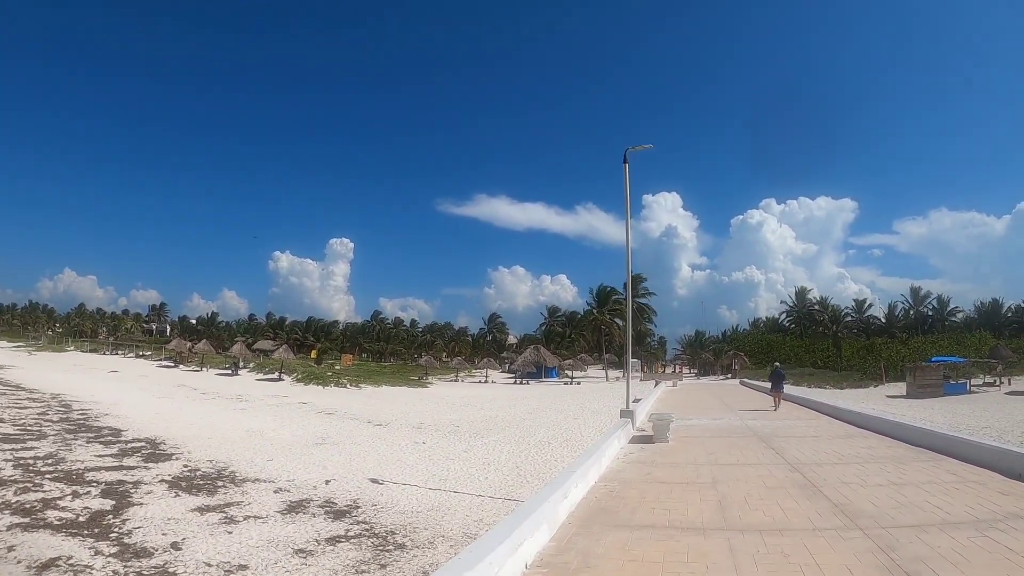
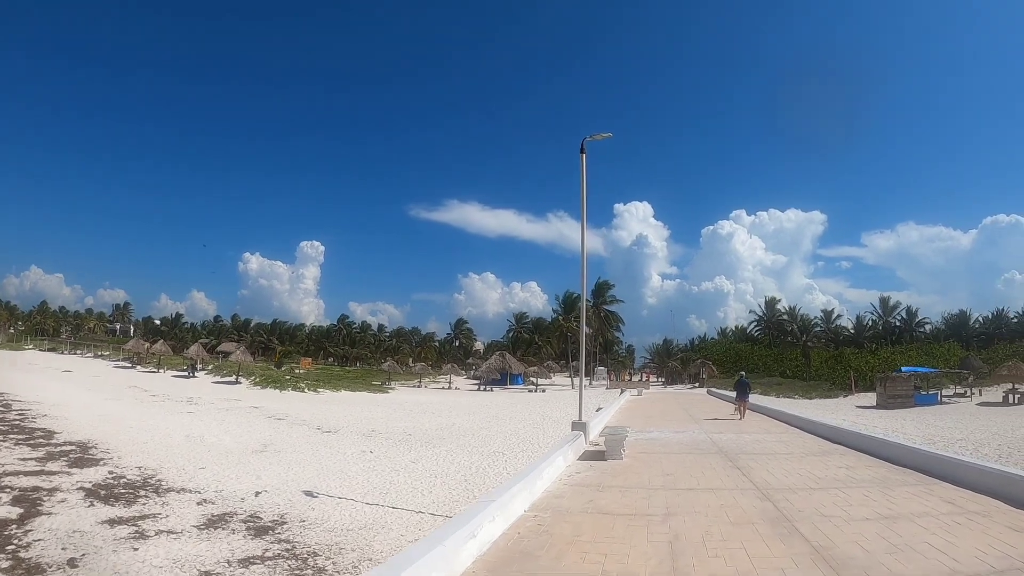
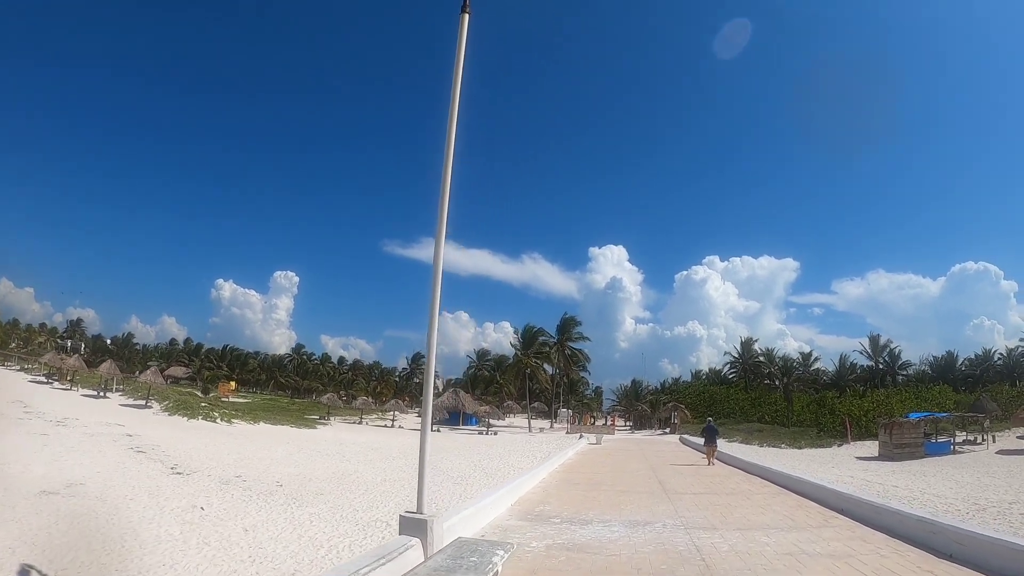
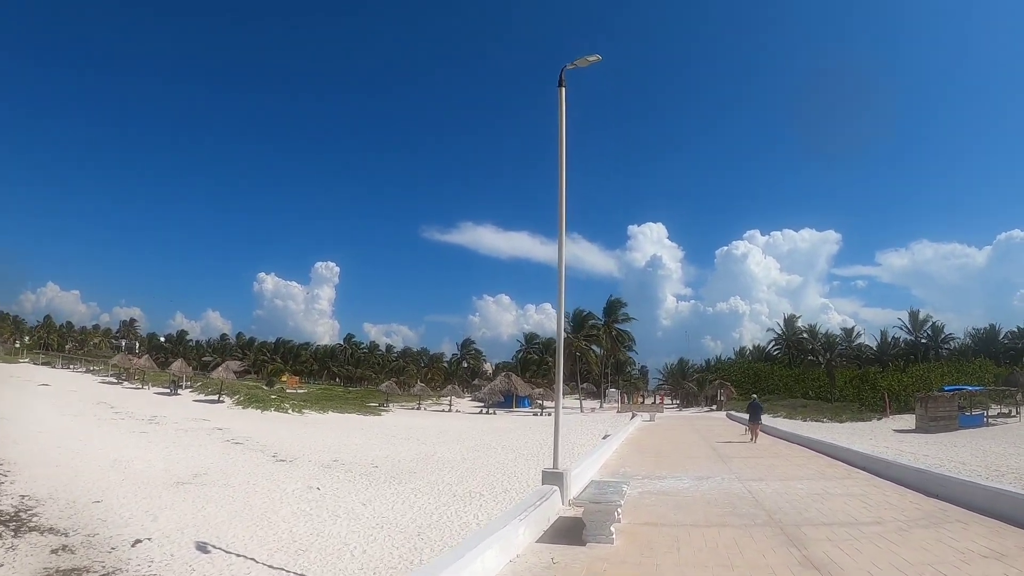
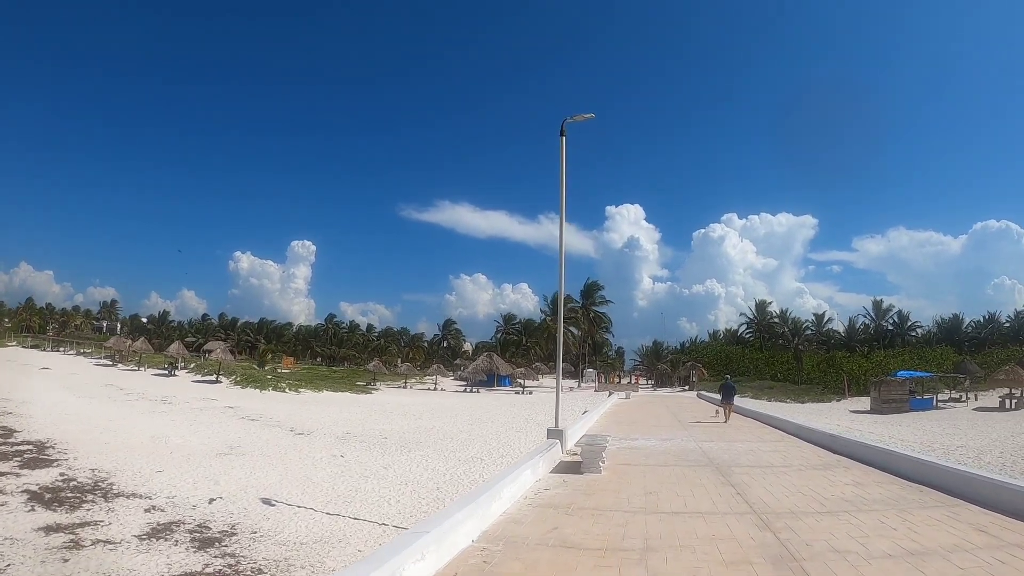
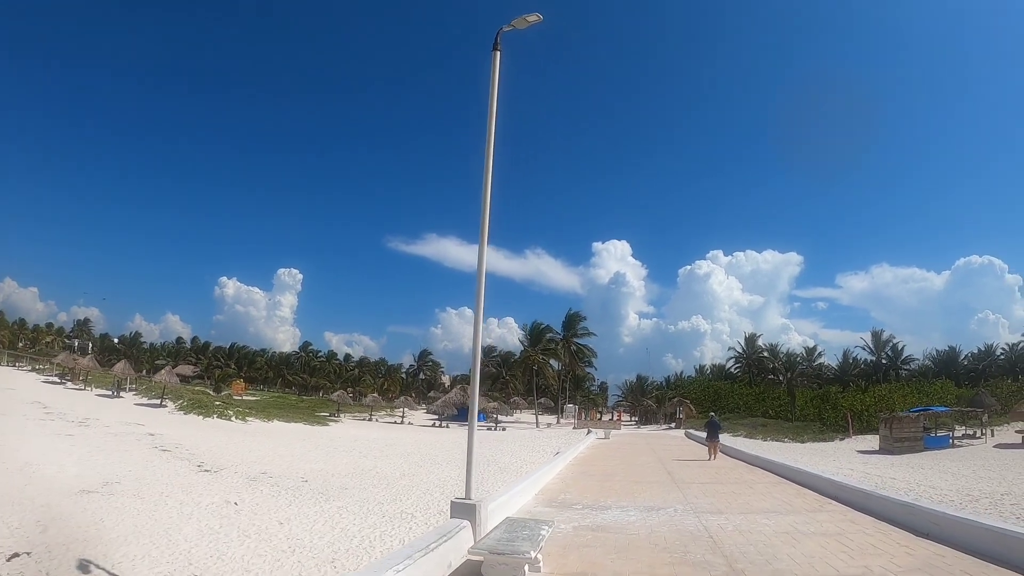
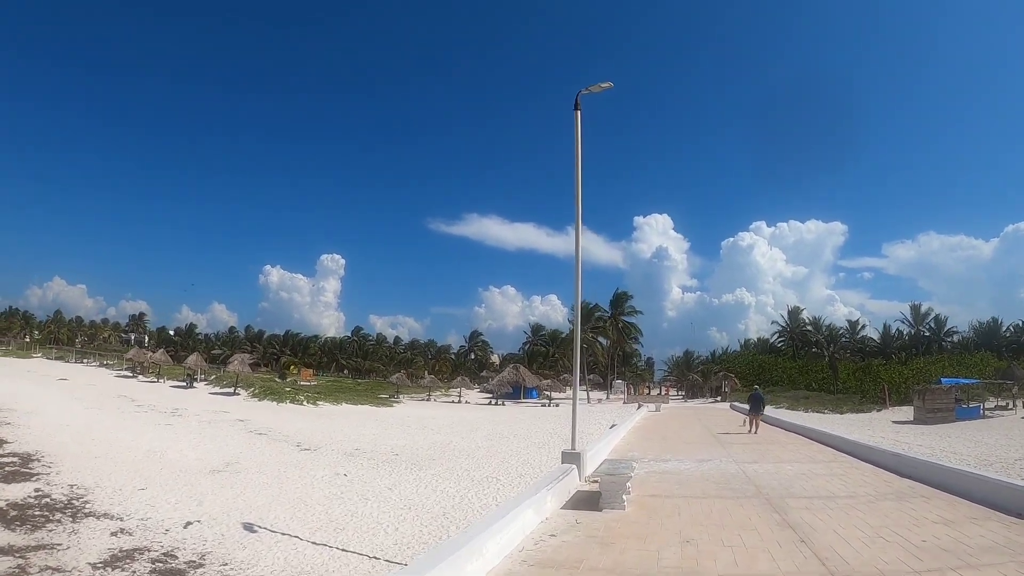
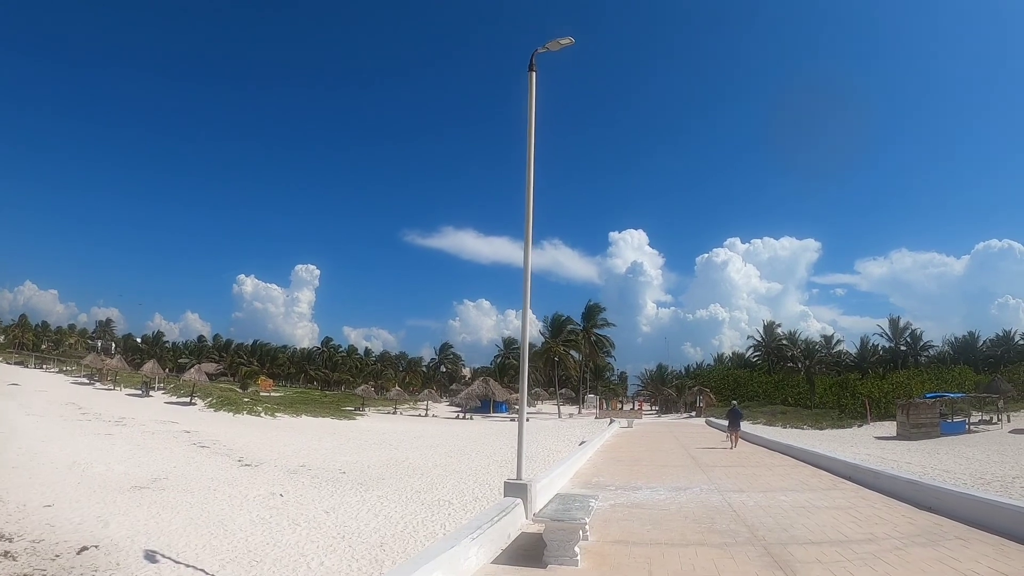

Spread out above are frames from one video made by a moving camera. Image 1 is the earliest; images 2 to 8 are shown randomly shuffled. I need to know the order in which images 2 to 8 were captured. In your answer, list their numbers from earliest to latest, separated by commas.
2, 5, 7, 4, 8, 6, 3
